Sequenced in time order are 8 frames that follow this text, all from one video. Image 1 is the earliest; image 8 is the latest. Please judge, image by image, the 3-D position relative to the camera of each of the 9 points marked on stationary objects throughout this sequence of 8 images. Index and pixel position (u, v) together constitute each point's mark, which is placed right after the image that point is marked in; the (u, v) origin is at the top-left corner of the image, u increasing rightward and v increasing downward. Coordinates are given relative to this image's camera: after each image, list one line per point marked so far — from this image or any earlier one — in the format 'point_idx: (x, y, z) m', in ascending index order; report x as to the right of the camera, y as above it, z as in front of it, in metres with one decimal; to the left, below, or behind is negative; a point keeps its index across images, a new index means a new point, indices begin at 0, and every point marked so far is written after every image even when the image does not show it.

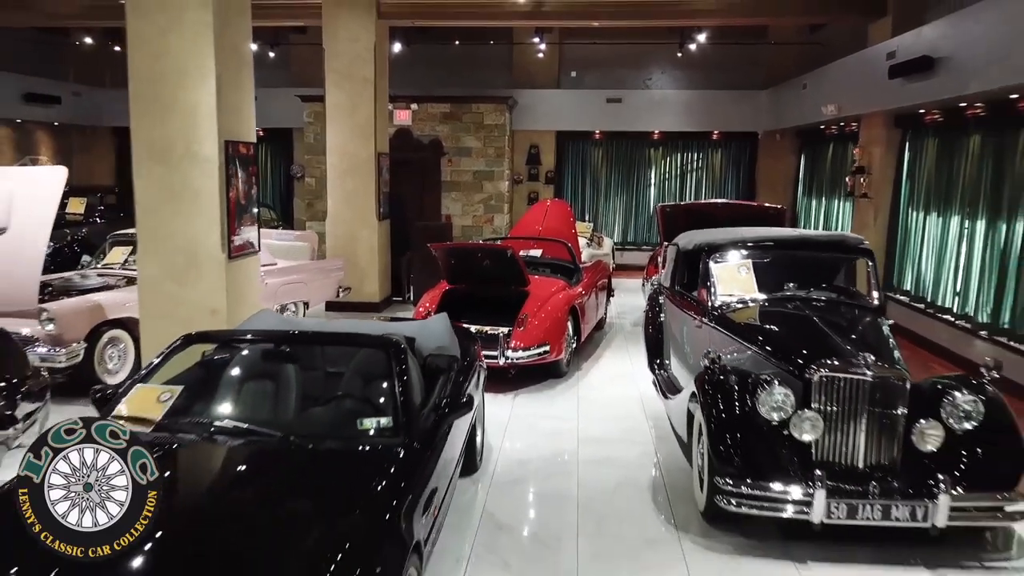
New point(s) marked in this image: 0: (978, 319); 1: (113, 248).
0: (+3.6, -0.2, +6.0) m
1: (-3.4, +0.3, +6.5) m
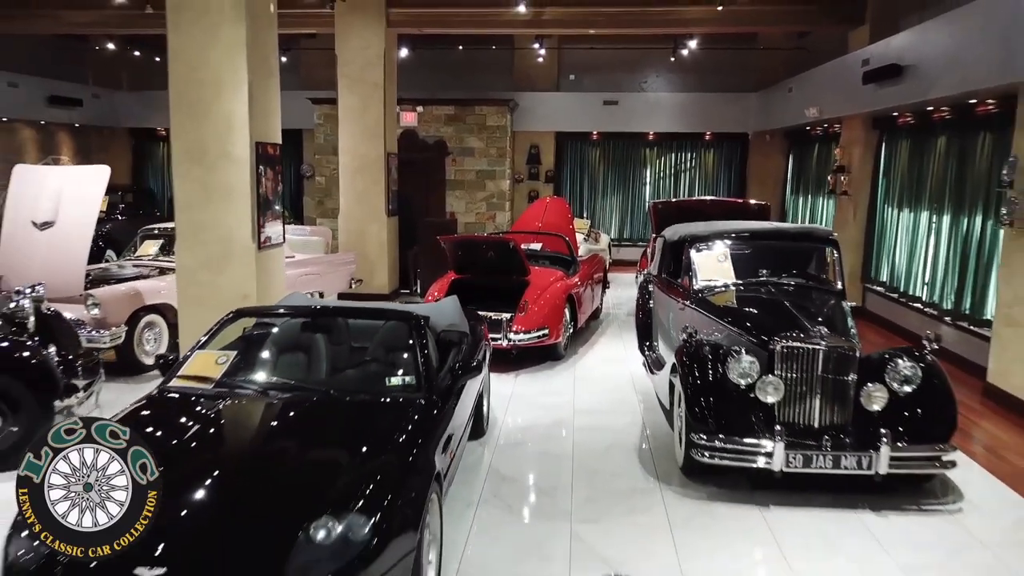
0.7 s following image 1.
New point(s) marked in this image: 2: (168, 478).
0: (+3.6, -0.1, +6.5) m
1: (-3.3, +0.4, +7.0) m
2: (-1.2, -0.6, +2.7) m
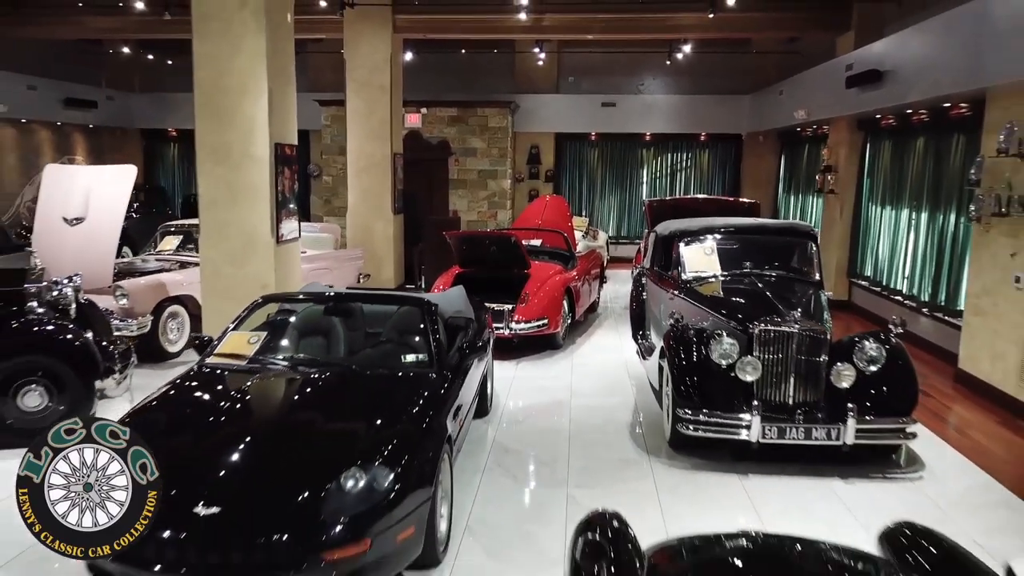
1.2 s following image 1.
0: (+3.6, -0.1, +6.8) m
1: (-3.3, +0.5, +7.4) m
2: (-1.2, -0.6, +3.0) m
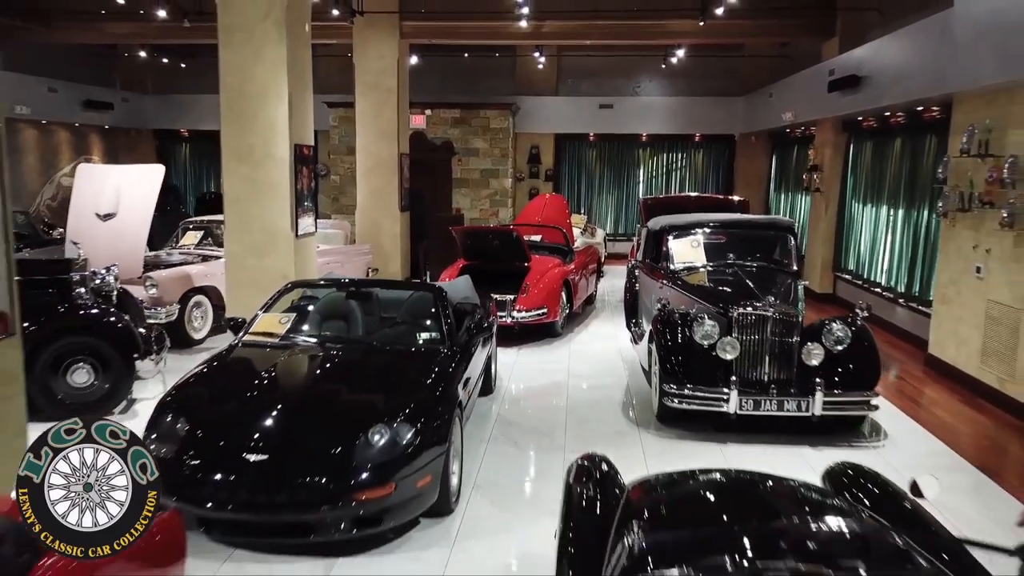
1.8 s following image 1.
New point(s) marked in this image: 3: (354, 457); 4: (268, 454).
0: (+3.6, 0.0, +7.3) m
1: (-3.3, +0.6, +7.9) m
2: (-1.2, -0.5, +3.5) m
3: (-0.6, -0.7, +3.1) m
4: (-1.0, -0.6, +3.1) m
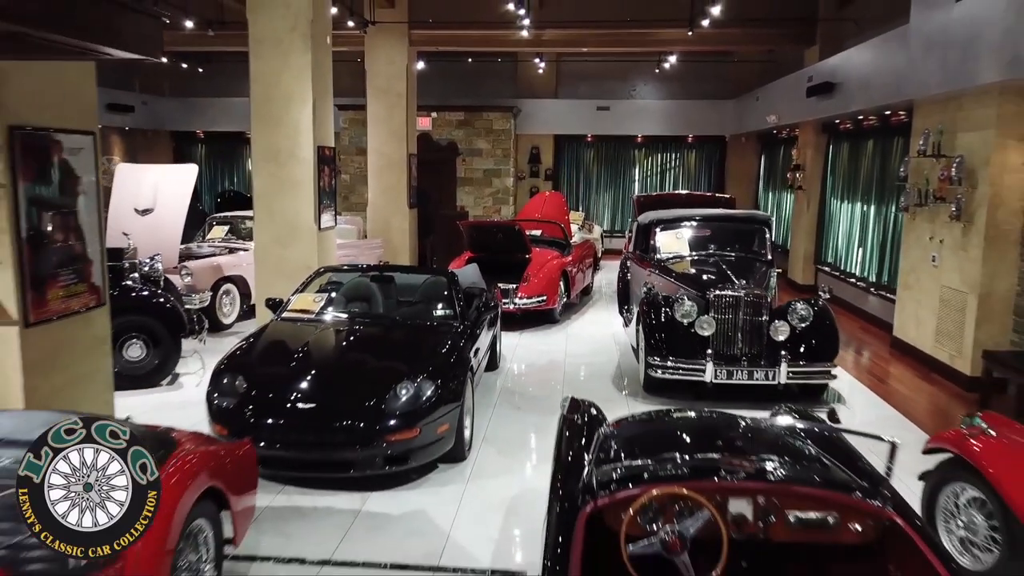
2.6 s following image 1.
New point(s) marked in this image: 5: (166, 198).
0: (+3.7, +0.1, +7.9) m
1: (-3.3, +0.7, +8.5) m
2: (-1.2, -0.4, +4.1) m
3: (-0.6, -0.6, +3.7) m
4: (-0.9, -0.5, +3.7) m
5: (-2.8, +0.7, +6.2) m
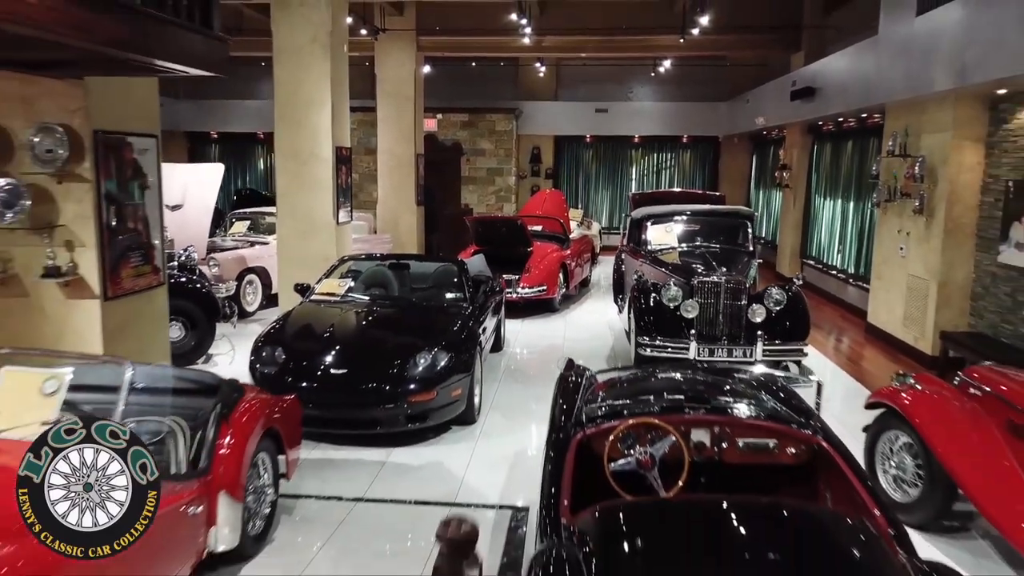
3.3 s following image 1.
0: (+3.7, +0.2, +8.5) m
1: (-3.3, +0.8, +9.1) m
2: (-1.1, -0.3, +4.7) m
3: (-0.6, -0.5, +4.3) m
4: (-0.9, -0.5, +4.2) m
5: (-2.8, +0.8, +6.8) m
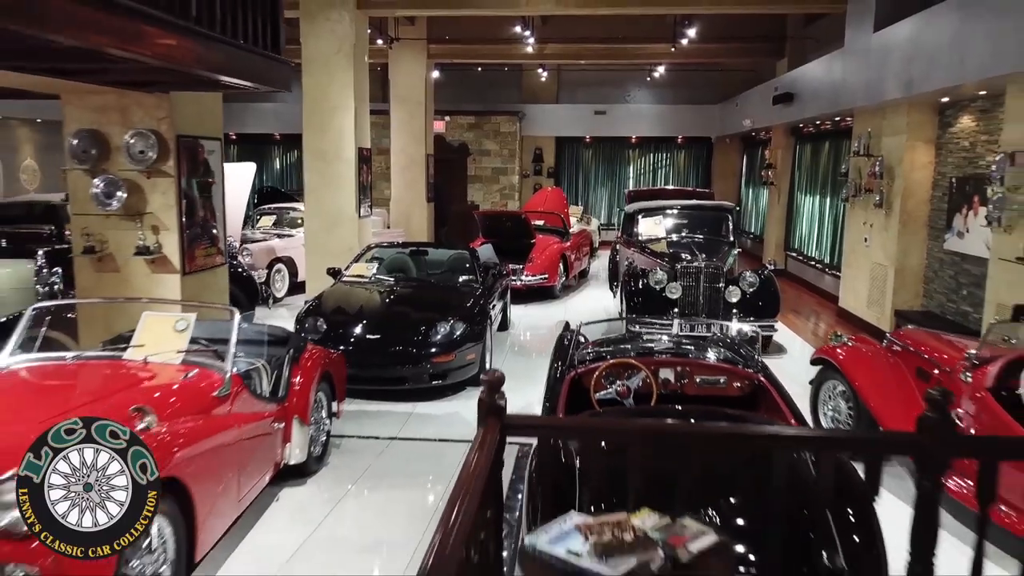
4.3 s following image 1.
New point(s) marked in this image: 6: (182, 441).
0: (+3.7, +0.3, +9.2) m
1: (-3.2, +0.9, +9.8) m
2: (-1.1, -0.2, +5.5) m
3: (-0.5, -0.3, +5.0) m
4: (-0.9, -0.3, +5.0) m
5: (-2.7, +1.0, +7.6) m
6: (-1.0, -0.5, +2.4) m
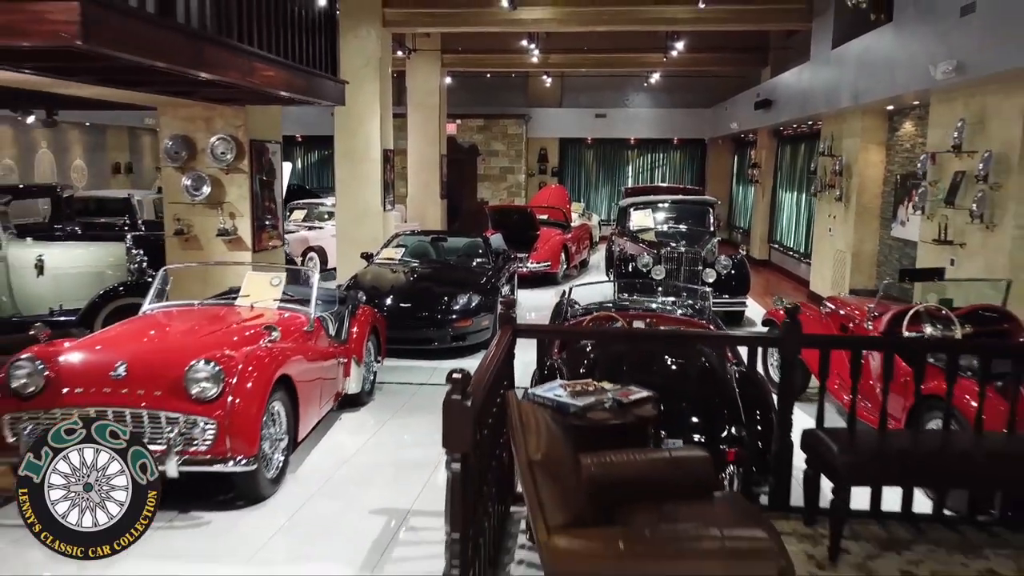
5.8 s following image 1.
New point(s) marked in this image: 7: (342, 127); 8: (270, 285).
0: (+3.8, +0.5, +10.2) m
1: (-3.1, +1.1, +10.9) m
2: (-1.0, 0.0, +6.5) m
3: (-0.5, -0.2, +6.1) m
4: (-0.8, -0.1, +6.1) m
5: (-2.6, +1.1, +8.6) m
6: (-1.0, -0.3, +3.5) m
7: (-1.9, +1.8, +8.9) m
8: (-1.3, 0.0, +4.1) m
